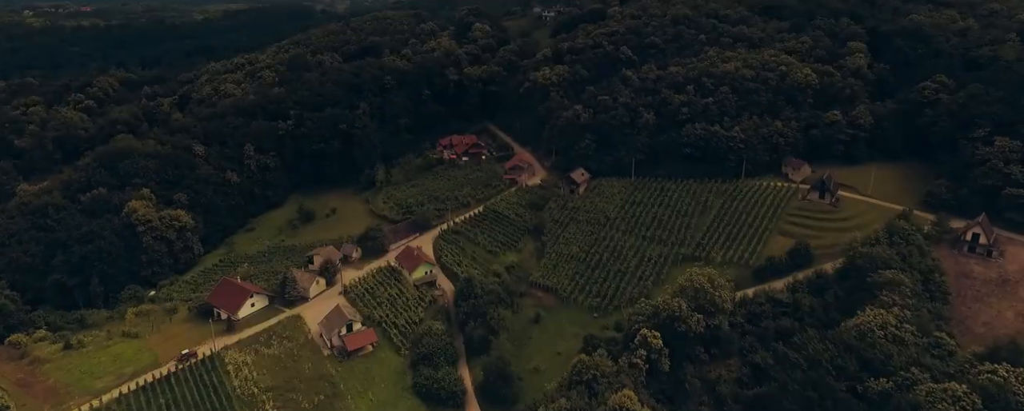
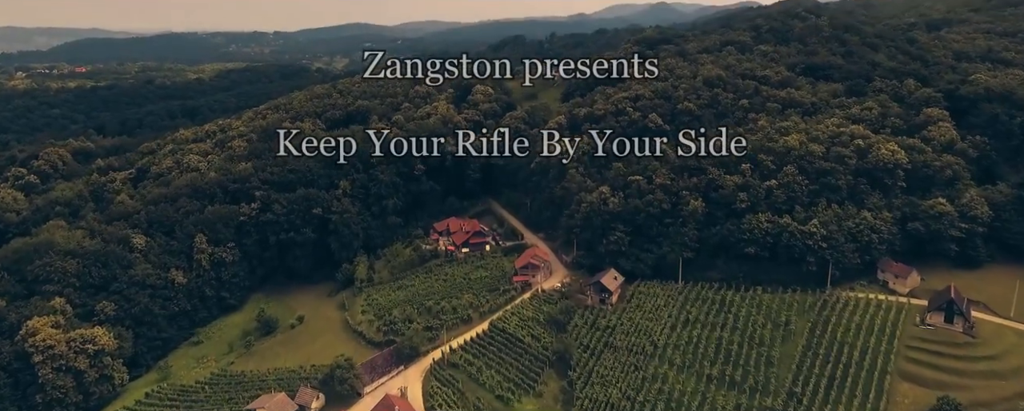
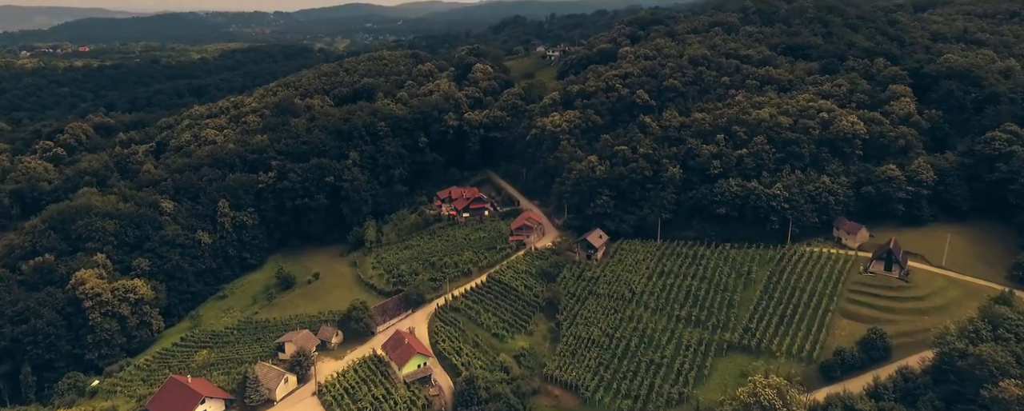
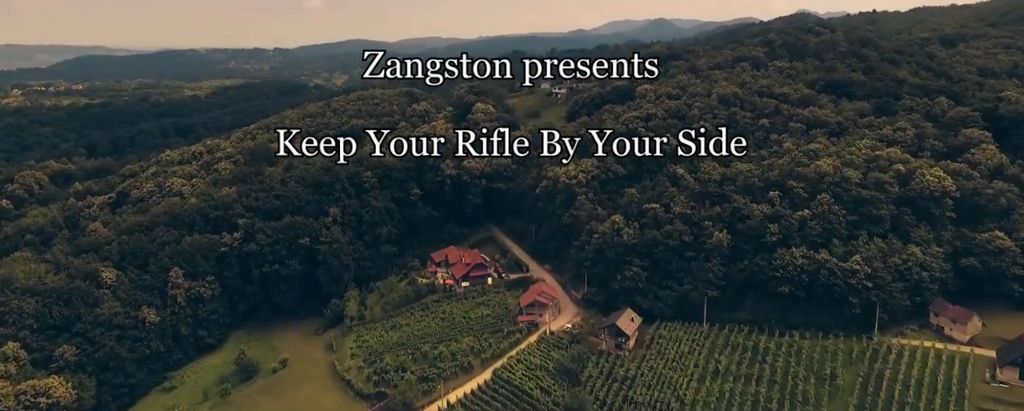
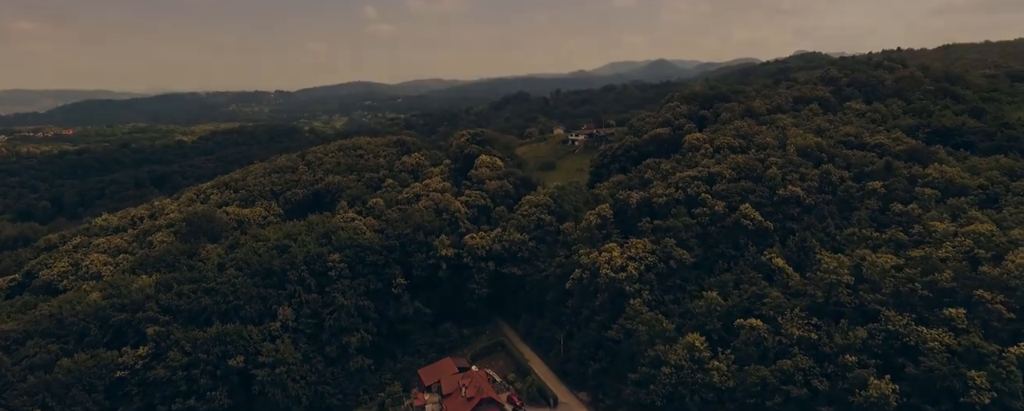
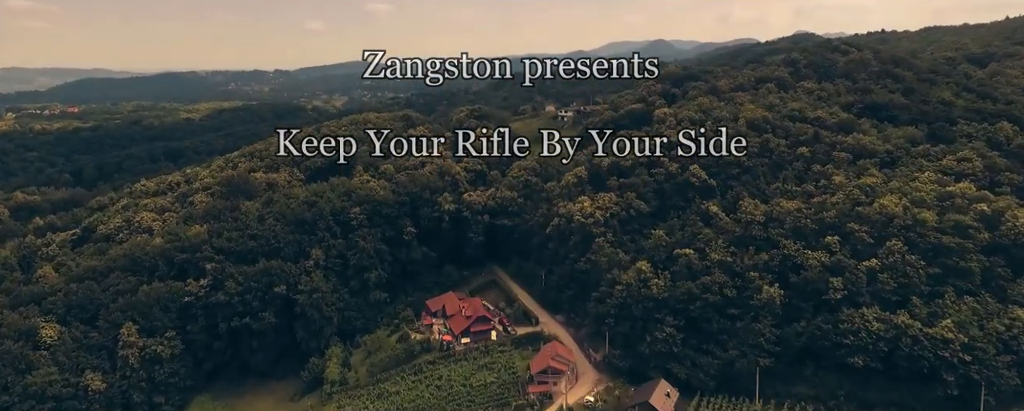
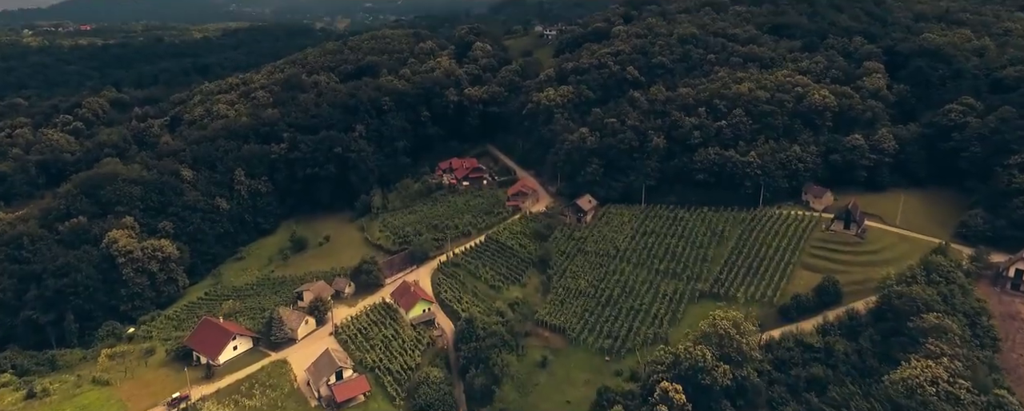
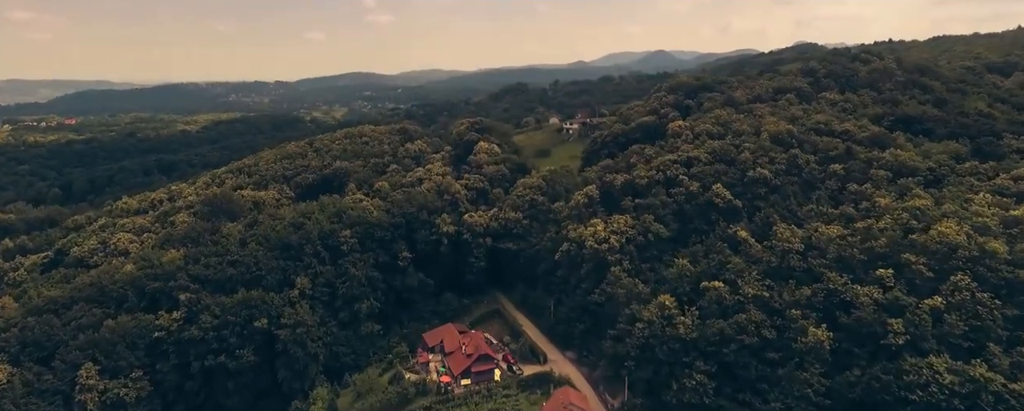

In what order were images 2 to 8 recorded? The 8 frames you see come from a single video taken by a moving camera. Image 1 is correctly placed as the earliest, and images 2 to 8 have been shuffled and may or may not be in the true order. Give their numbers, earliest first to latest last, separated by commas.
7, 3, 2, 4, 6, 8, 5
